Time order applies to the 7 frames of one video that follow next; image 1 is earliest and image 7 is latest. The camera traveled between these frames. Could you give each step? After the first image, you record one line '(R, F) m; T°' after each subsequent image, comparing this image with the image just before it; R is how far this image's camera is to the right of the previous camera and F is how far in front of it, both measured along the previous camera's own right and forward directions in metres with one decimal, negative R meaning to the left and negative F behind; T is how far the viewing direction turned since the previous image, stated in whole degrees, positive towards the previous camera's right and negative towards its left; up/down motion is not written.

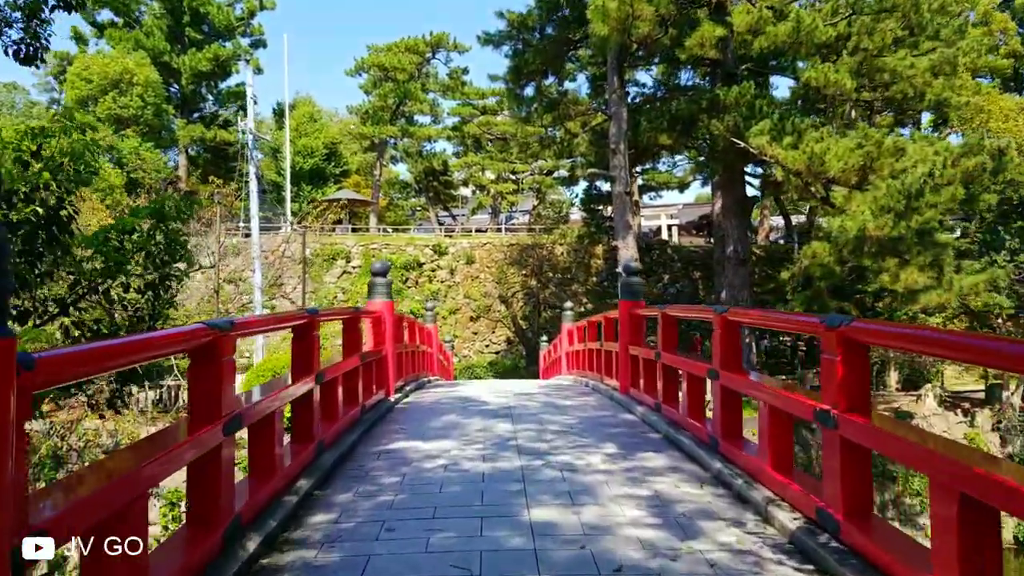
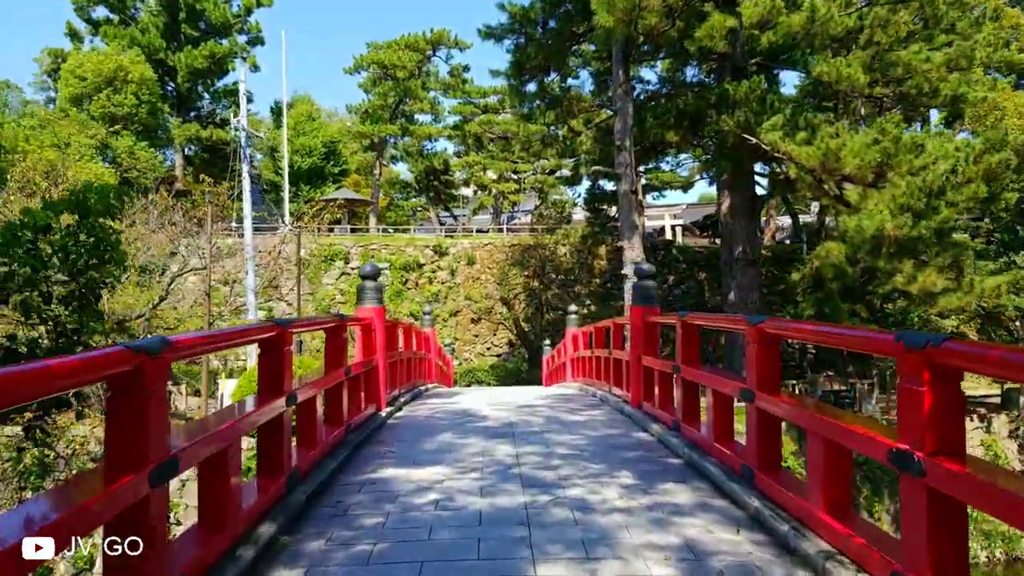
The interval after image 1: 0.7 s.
(0.0, +0.4) m; 0°
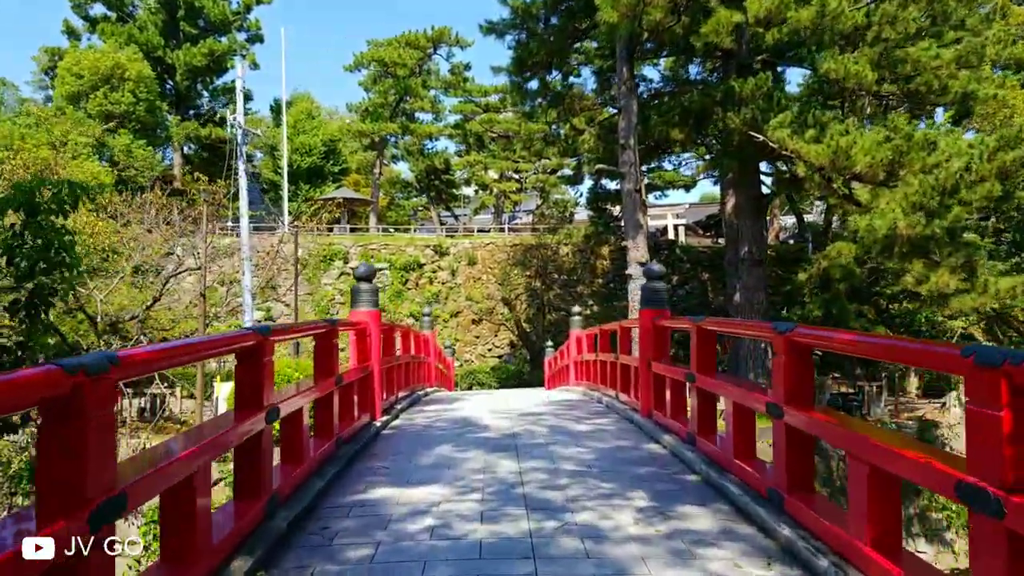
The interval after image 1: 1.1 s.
(0.0, +0.2) m; 0°
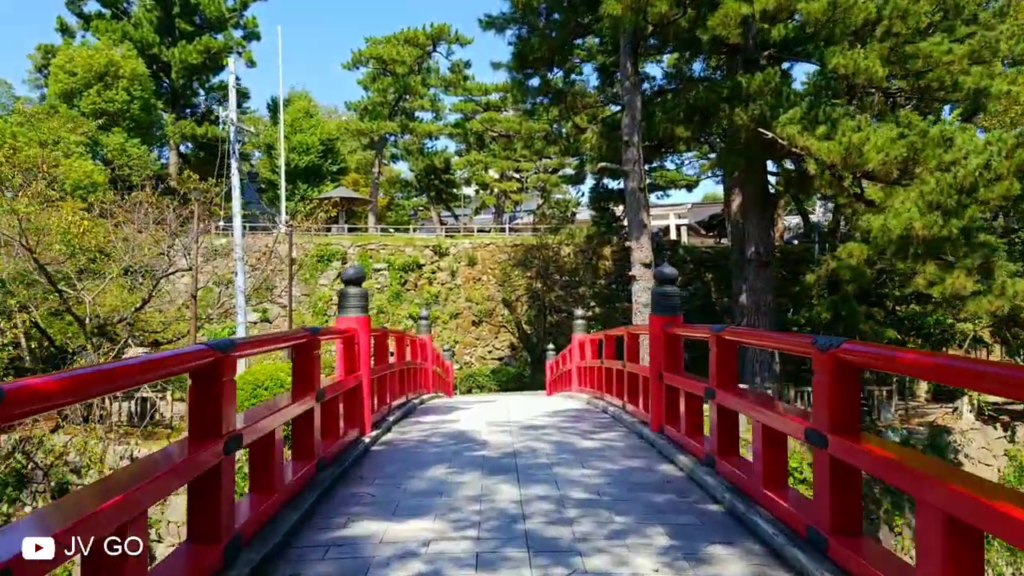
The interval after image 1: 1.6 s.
(0.0, +0.3) m; 0°
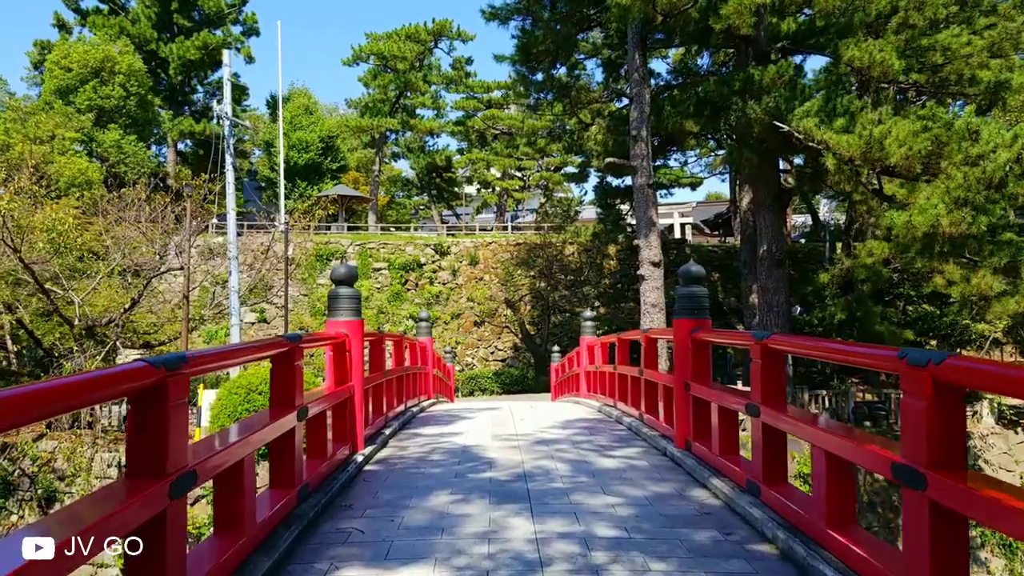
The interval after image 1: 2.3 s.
(0.0, +0.4) m; 0°
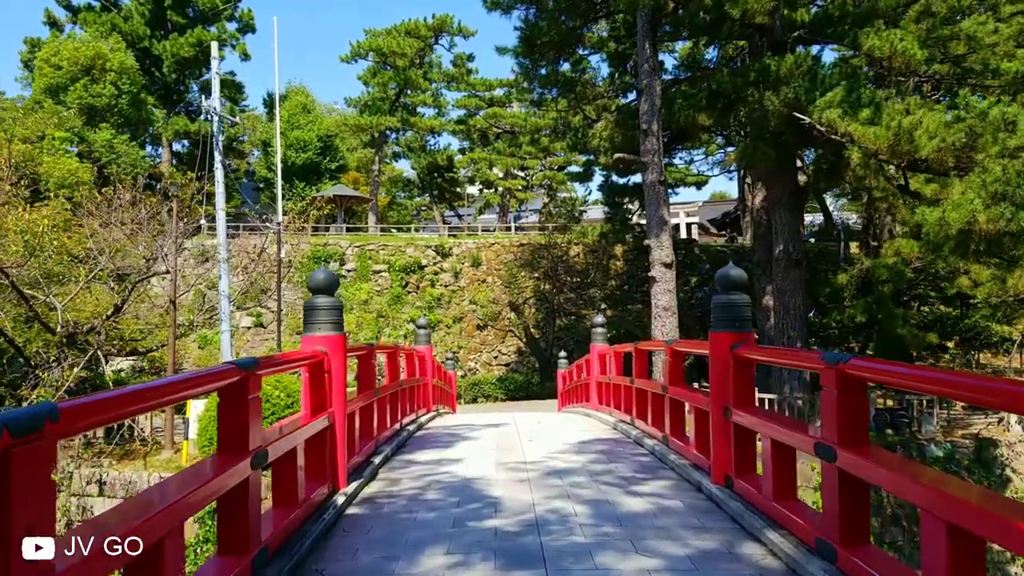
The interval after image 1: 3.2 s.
(0.0, +0.6) m; 0°
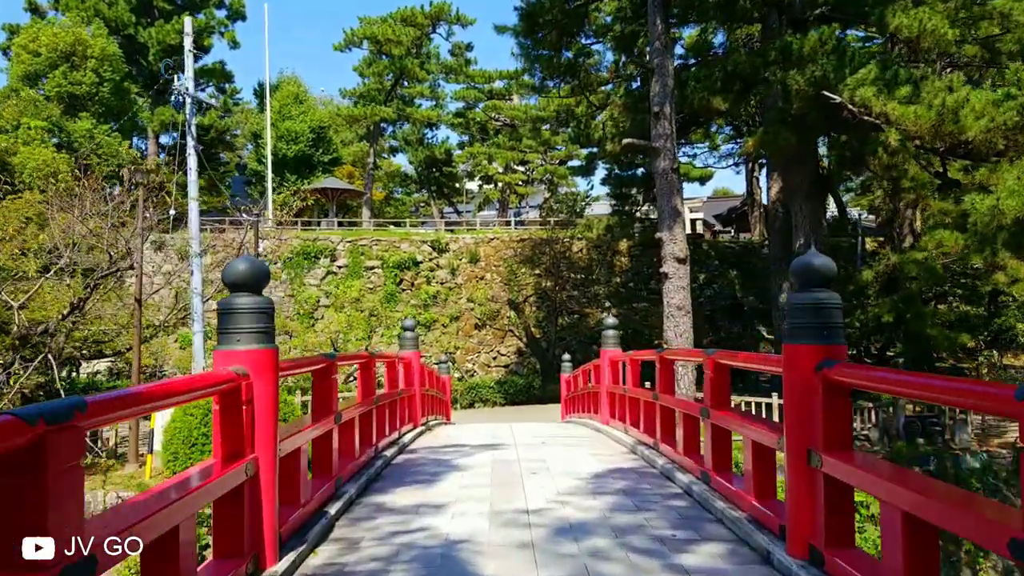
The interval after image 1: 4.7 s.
(0.0, +0.9) m; 0°
